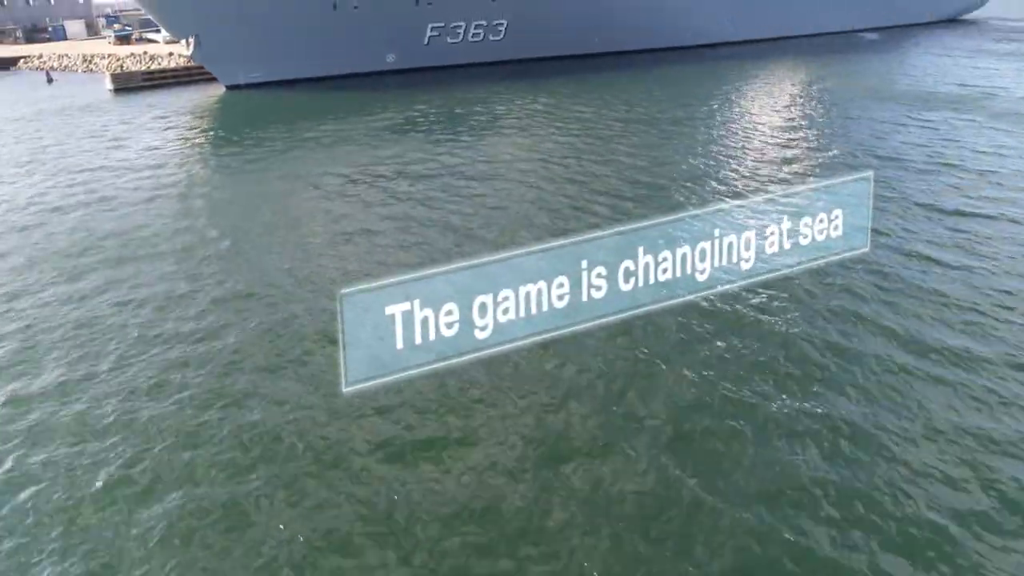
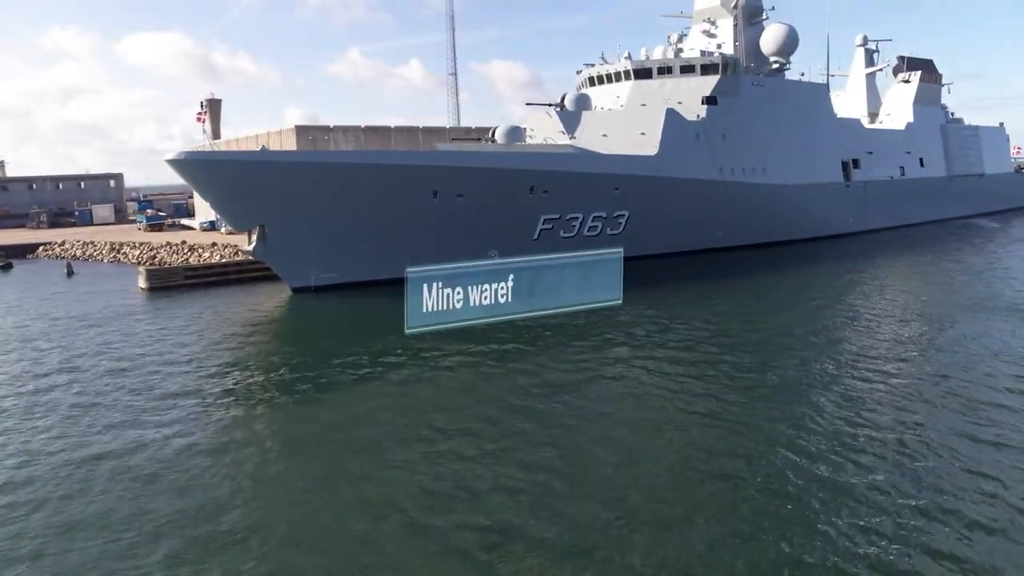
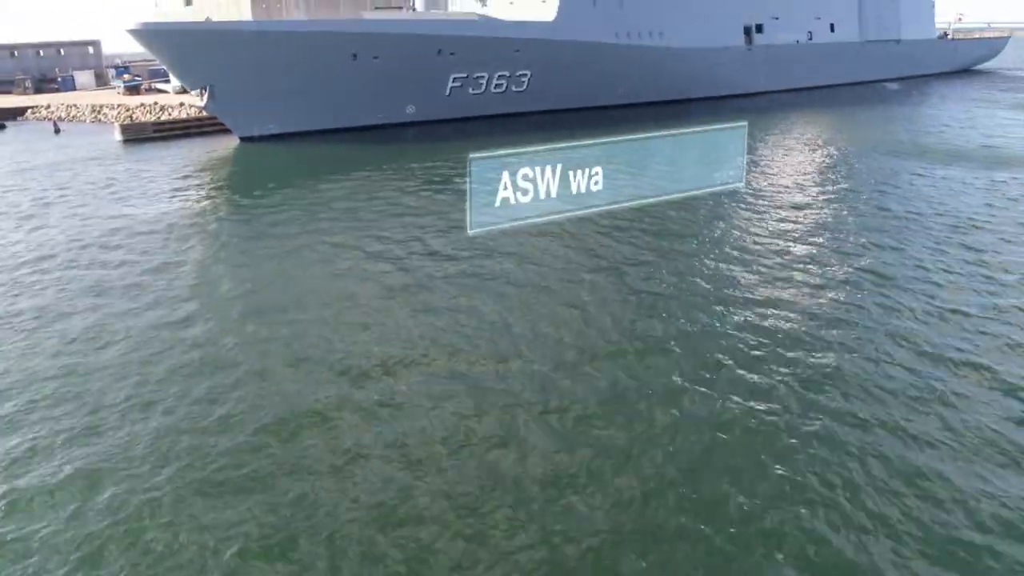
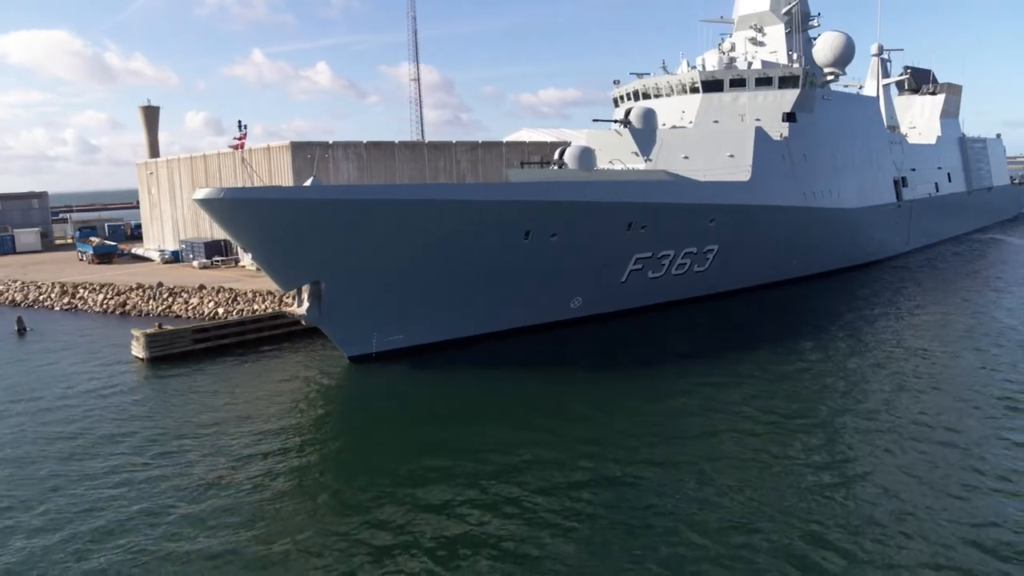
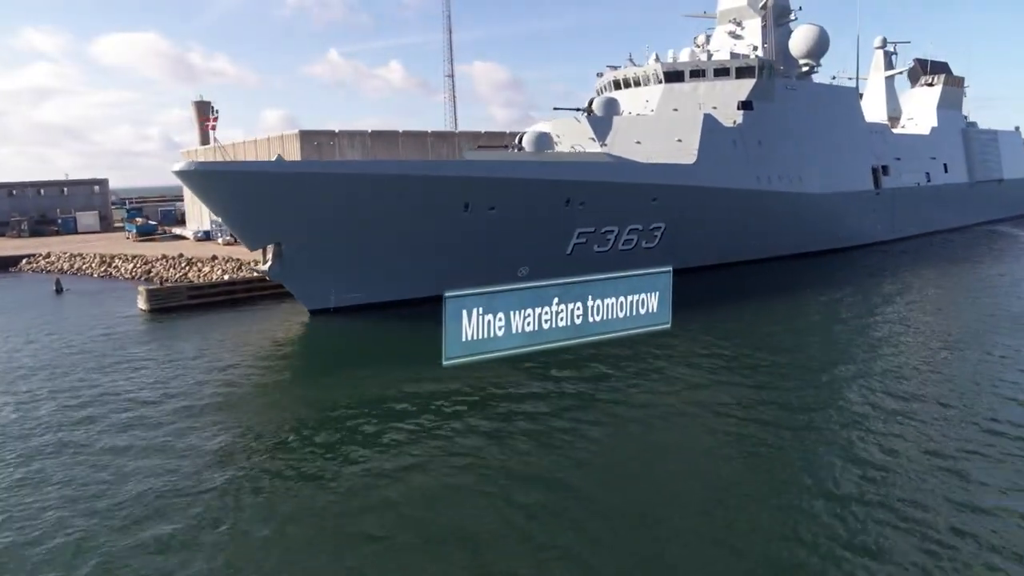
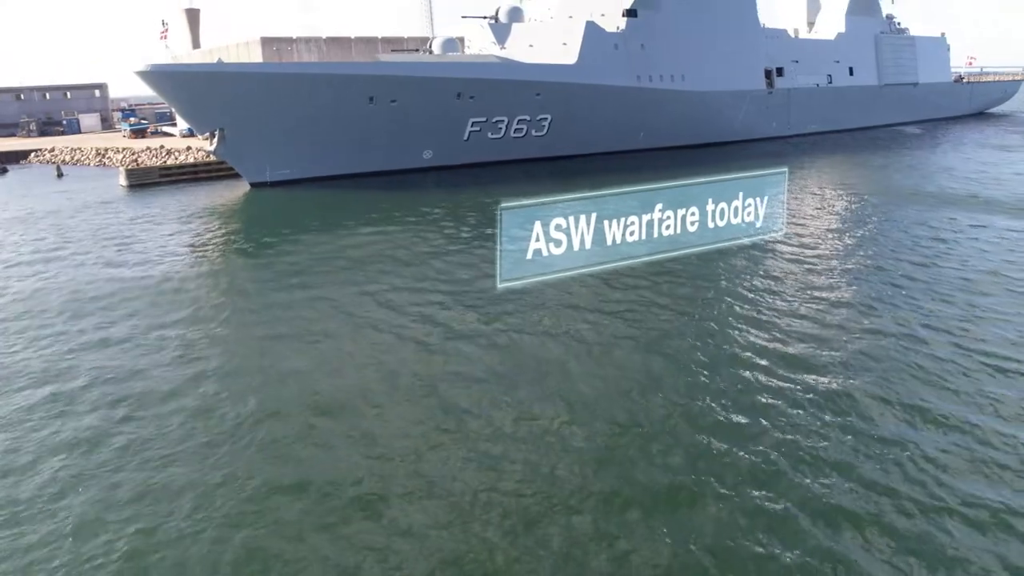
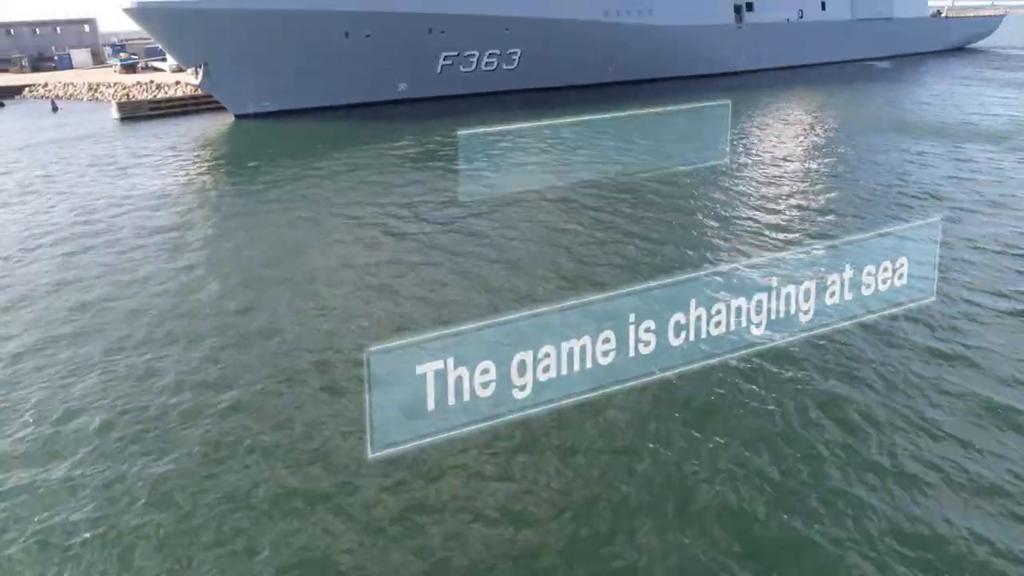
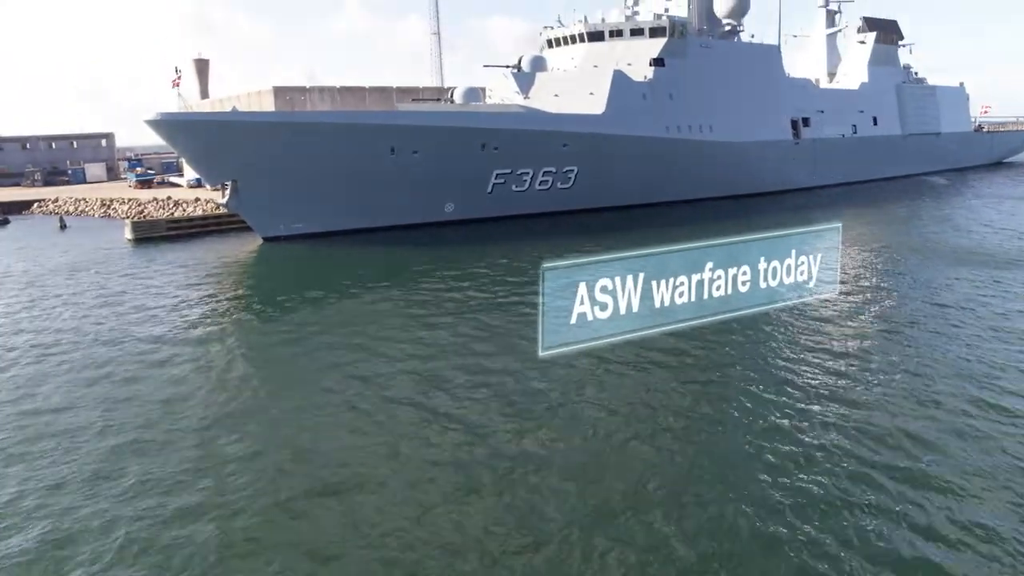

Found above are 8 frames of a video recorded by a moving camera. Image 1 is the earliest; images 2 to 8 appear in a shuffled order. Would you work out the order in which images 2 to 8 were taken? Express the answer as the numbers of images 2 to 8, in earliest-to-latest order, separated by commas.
7, 3, 6, 8, 2, 5, 4
